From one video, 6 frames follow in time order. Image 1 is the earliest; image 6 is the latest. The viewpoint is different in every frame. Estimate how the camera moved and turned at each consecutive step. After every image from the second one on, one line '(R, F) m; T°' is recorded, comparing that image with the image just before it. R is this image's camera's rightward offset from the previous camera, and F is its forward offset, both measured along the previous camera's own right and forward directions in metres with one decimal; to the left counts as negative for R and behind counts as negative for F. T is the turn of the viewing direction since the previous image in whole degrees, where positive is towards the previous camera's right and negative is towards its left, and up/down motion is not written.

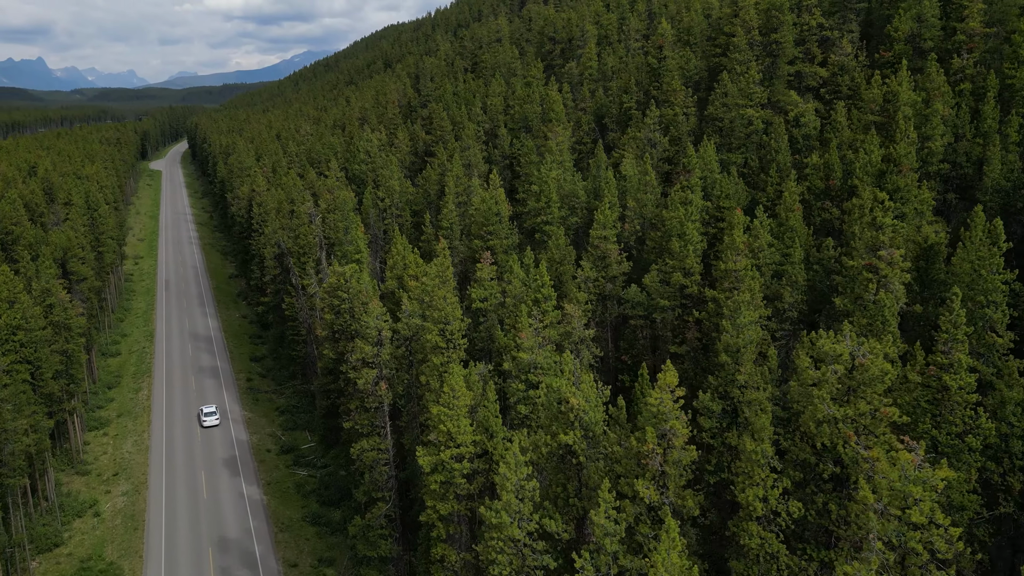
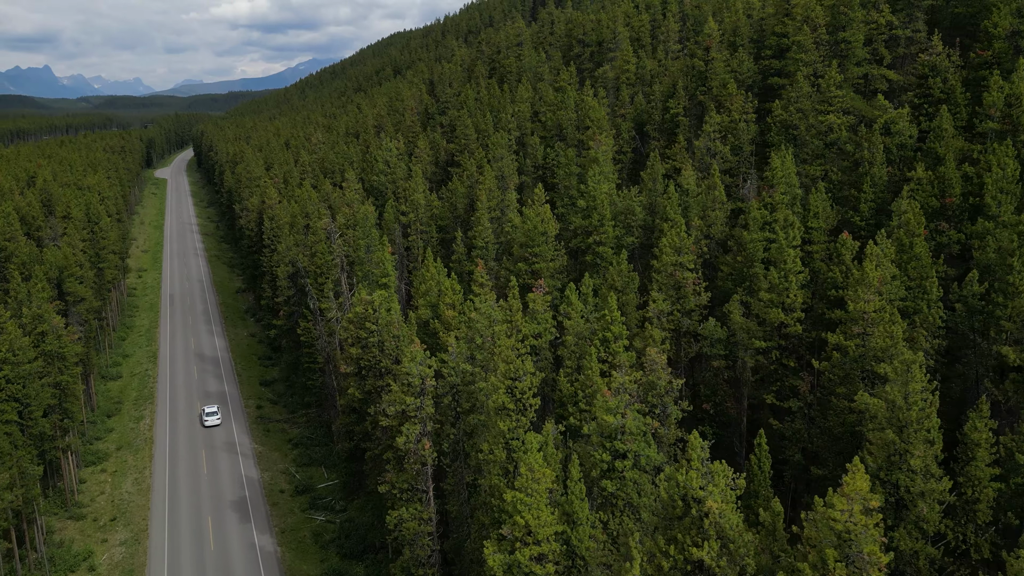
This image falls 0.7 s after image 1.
(-3.0, +5.9) m; 0°
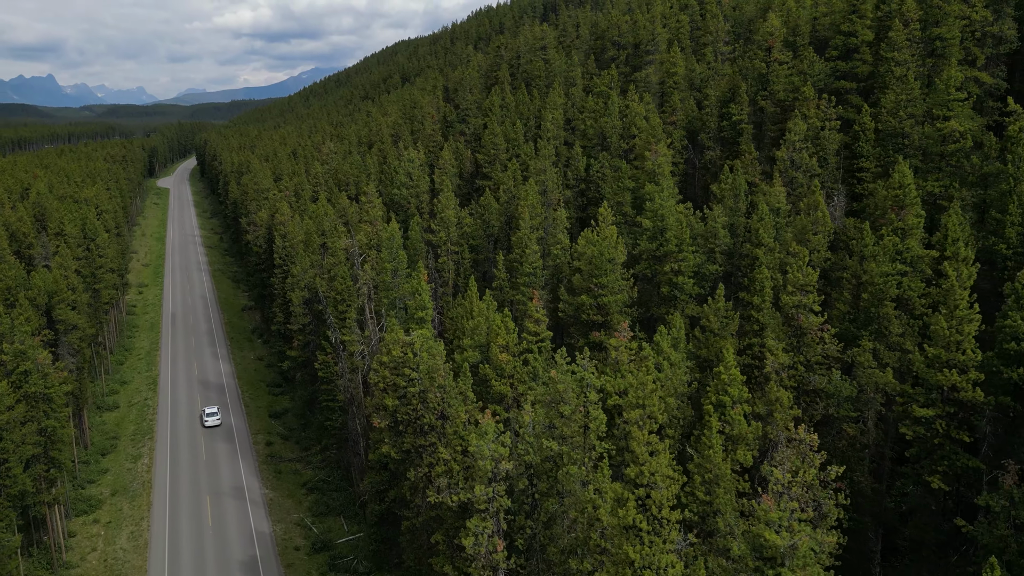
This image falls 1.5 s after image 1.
(-3.5, +6.8) m; 0°
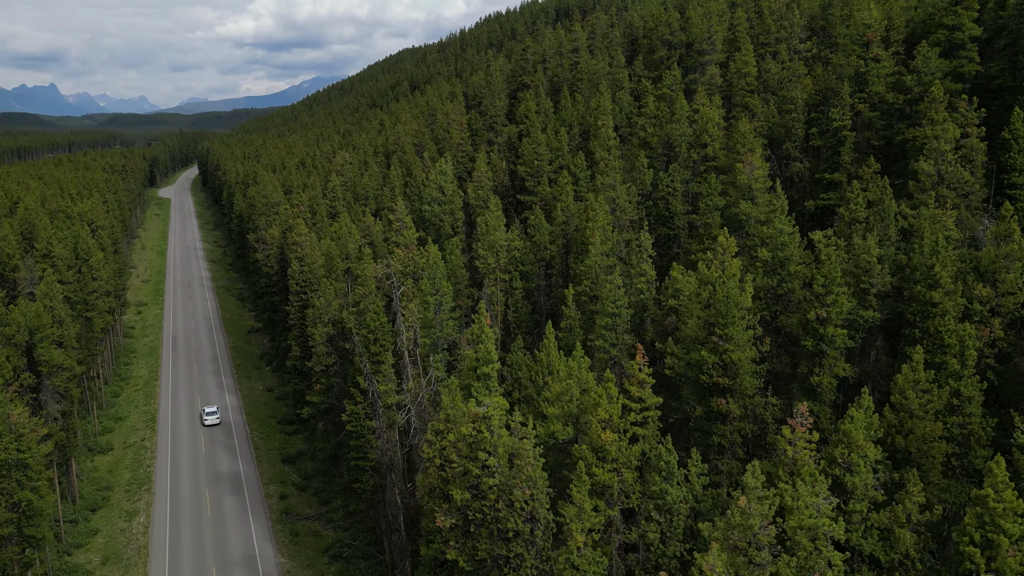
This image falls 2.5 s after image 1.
(-4.4, +8.5) m; 0°
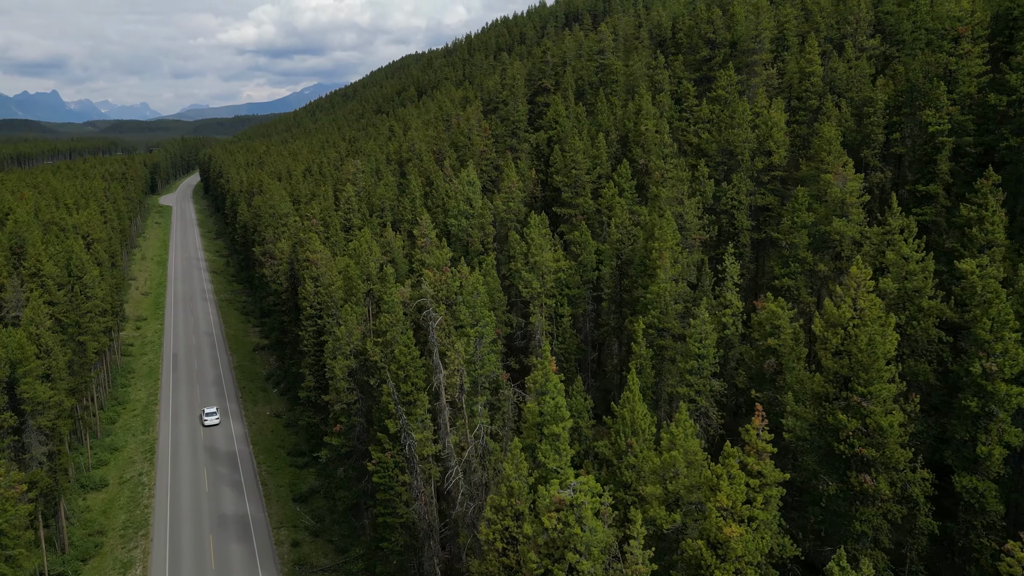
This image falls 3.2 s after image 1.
(-3.0, +6.0) m; 0°
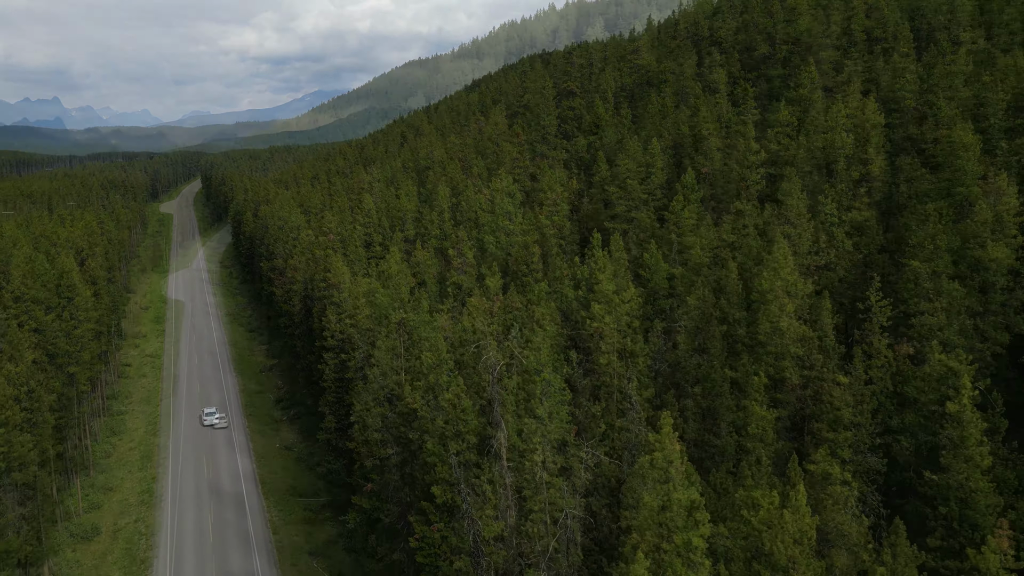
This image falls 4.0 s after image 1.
(-3.6, +6.9) m; 0°
